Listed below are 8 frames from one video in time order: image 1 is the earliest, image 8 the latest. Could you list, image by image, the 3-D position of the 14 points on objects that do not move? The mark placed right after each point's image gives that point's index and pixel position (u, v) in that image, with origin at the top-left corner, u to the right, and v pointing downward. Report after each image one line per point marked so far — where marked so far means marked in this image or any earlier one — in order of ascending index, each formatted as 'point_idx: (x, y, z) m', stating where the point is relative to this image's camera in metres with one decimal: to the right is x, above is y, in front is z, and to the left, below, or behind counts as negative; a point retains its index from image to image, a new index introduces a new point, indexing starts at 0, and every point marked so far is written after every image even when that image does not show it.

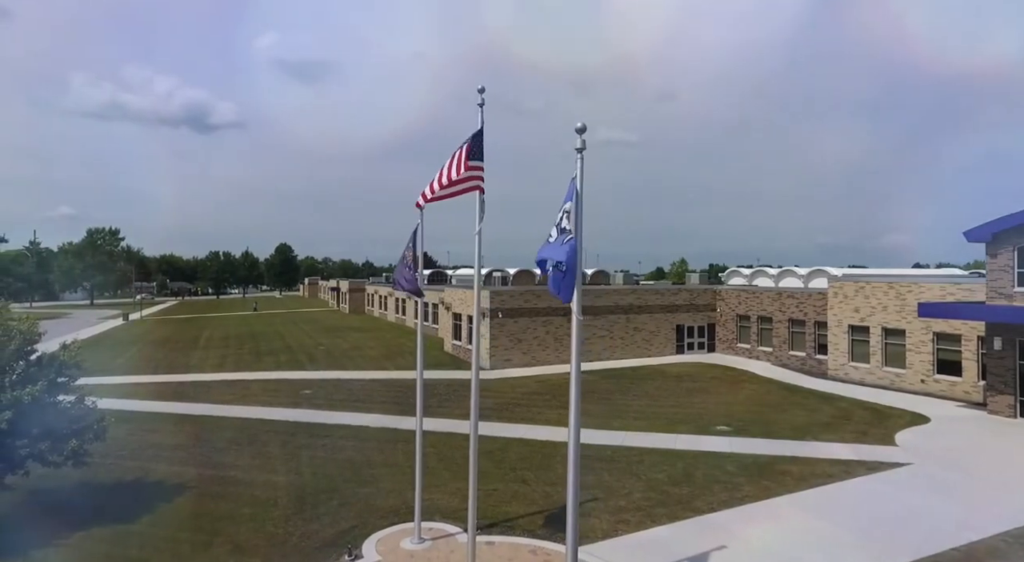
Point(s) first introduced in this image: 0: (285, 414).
0: (-6.3, -3.6, +17.9) m
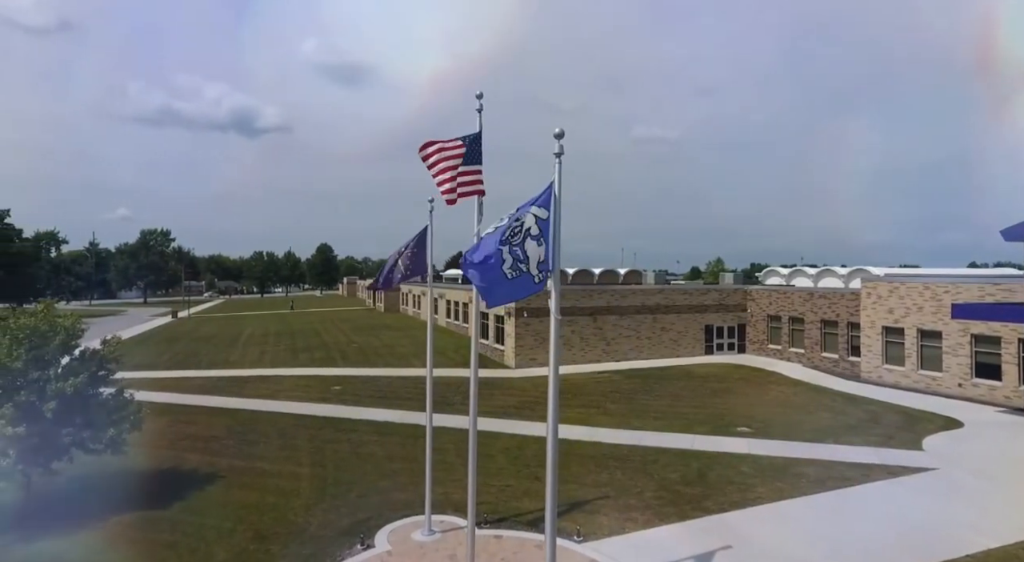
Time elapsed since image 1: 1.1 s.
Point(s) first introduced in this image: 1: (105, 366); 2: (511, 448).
0: (-5.7, -3.6, +18.7) m
1: (-8.6, -1.8, +13.8) m
2: (0.0, -4.1, +15.9) m
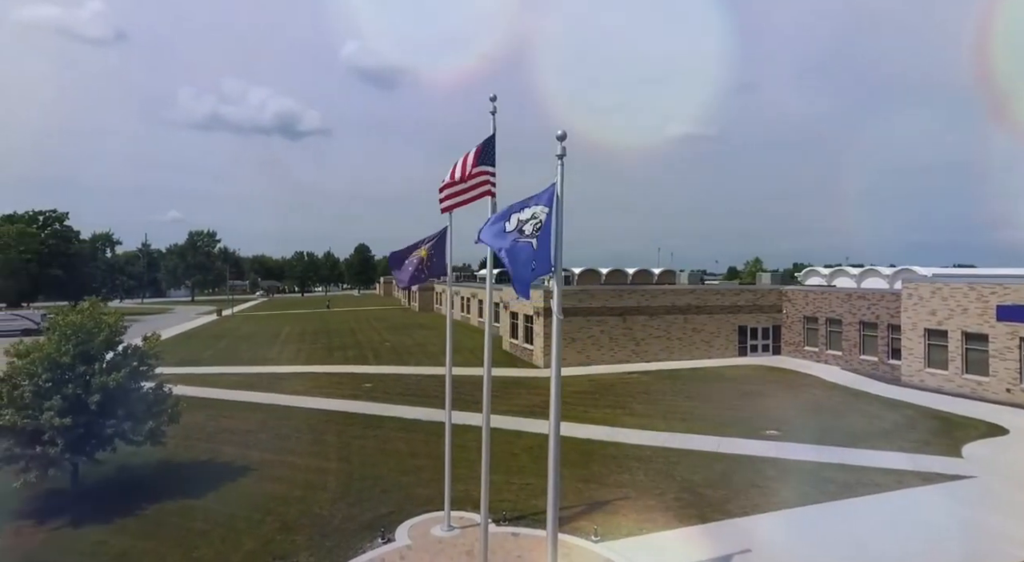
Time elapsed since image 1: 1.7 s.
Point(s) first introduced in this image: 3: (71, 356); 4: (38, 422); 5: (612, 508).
0: (-4.9, -3.6, +19.2) m
1: (-8.1, -1.8, +14.5) m
2: (+0.5, -4.1, +16.1) m
3: (-8.9, -1.5, +13.3) m
4: (-9.2, -2.7, +12.7) m
5: (+2.0, -4.6, +13.3) m
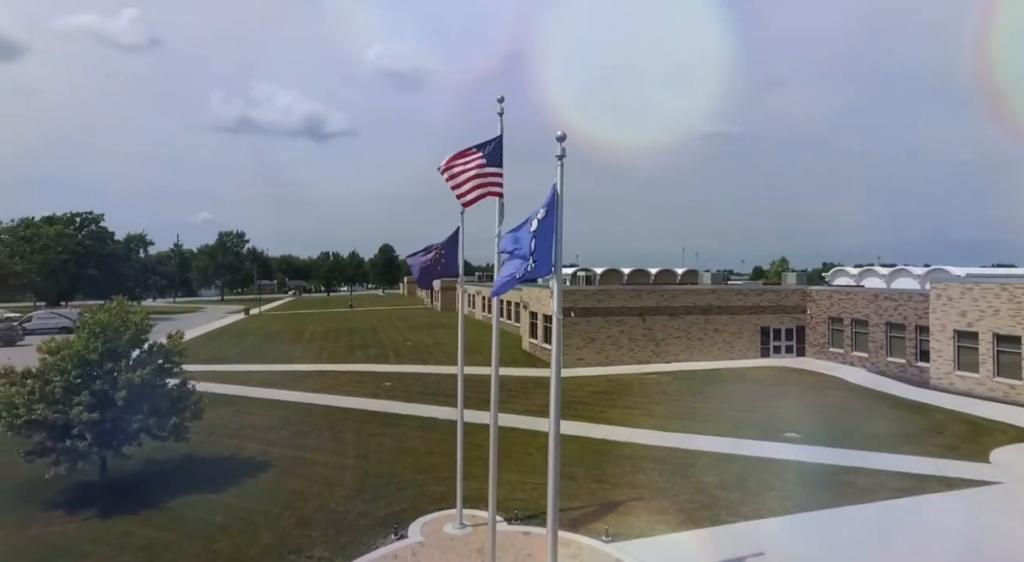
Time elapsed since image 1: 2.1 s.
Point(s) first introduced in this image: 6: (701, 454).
0: (-4.4, -3.6, +19.5) m
1: (-7.8, -1.8, +15.0) m
2: (+0.9, -4.1, +16.1) m
3: (-8.7, -1.5, +13.8) m
4: (-8.9, -2.7, +13.2) m
5: (+2.3, -4.6, +13.2) m
6: (+4.5, -4.2, +15.8) m
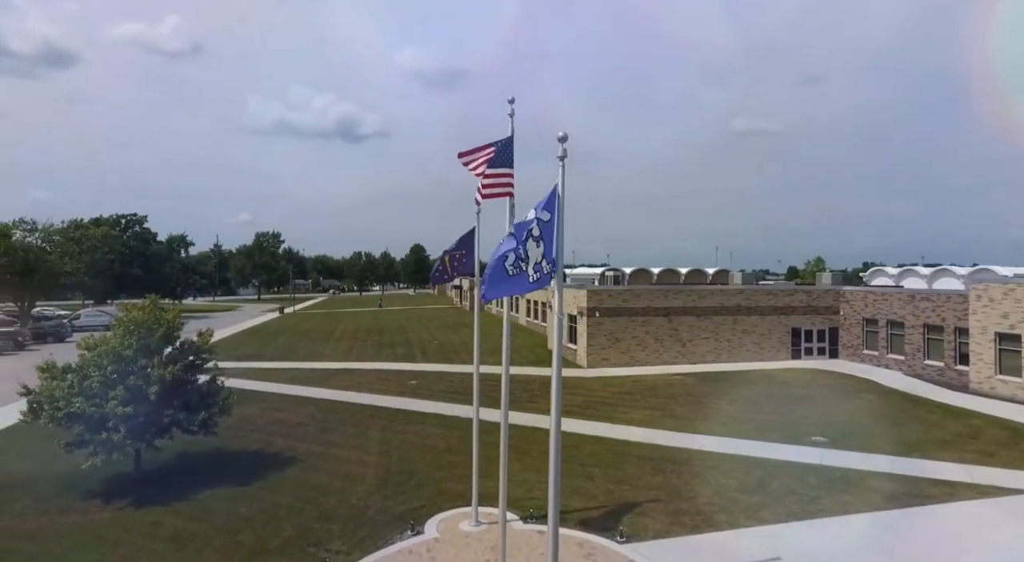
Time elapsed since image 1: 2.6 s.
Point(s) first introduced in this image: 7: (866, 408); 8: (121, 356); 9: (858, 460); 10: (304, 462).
0: (-3.7, -3.6, +19.8) m
1: (-7.4, -1.7, +15.5) m
2: (+1.4, -4.1, +16.1) m
3: (-8.3, -1.5, +14.4) m
4: (-8.6, -2.7, +13.8) m
5: (+2.6, -4.6, +13.2) m
6: (+5.0, -4.2, +15.6) m
7: (+10.2, -3.7, +18.9) m
8: (-8.4, -1.6, +14.2) m
9: (+8.0, -4.2, +15.3) m
10: (-5.0, -4.3, +15.7) m
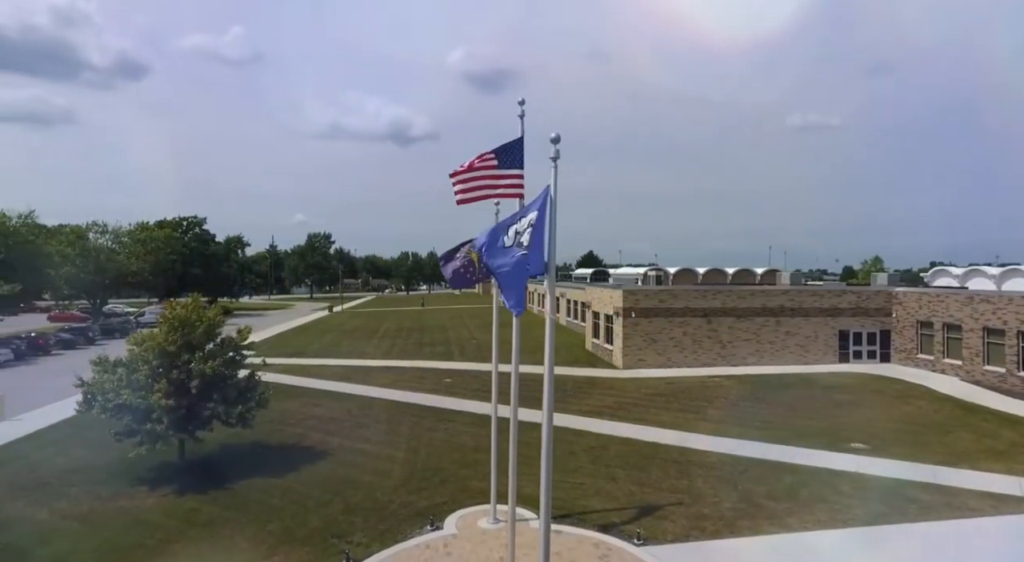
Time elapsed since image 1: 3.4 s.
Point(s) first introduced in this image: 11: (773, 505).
0: (-2.7, -3.6, +20.2) m
1: (-6.7, -1.7, +16.2) m
2: (+2.0, -4.1, +16.1) m
3: (-7.7, -1.5, +15.2) m
4: (-8.1, -2.7, +14.6) m
5: (+3.0, -4.6, +13.0) m
6: (+5.6, -4.2, +15.2) m
7: (+11.0, -3.7, +18.0) m
8: (-7.9, -1.6, +15.0) m
9: (+8.6, -4.2, +14.7) m
10: (-4.3, -4.3, +16.2) m
11: (+5.2, -4.5, +13.2) m
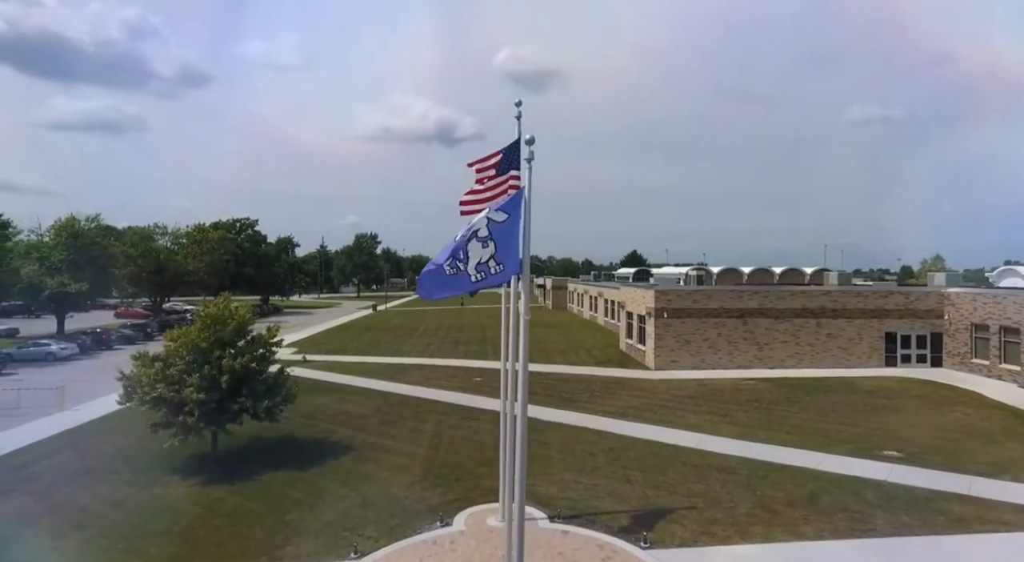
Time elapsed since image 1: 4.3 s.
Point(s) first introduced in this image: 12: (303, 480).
0: (-1.9, -3.6, +20.4) m
1: (-6.2, -1.7, +16.8) m
2: (+2.5, -4.1, +15.9) m
3: (-7.3, -1.5, +15.9) m
4: (-7.7, -2.7, +15.4) m
5: (+3.1, -4.6, +12.8) m
6: (+5.9, -4.2, +14.7) m
7: (+11.6, -3.7, +17.1) m
8: (-7.5, -1.6, +15.8) m
9: (+8.9, -4.2, +13.9) m
10: (-3.9, -4.3, +16.6) m
11: (+5.4, -4.5, +12.7) m
12: (-4.8, -4.6, +15.2) m
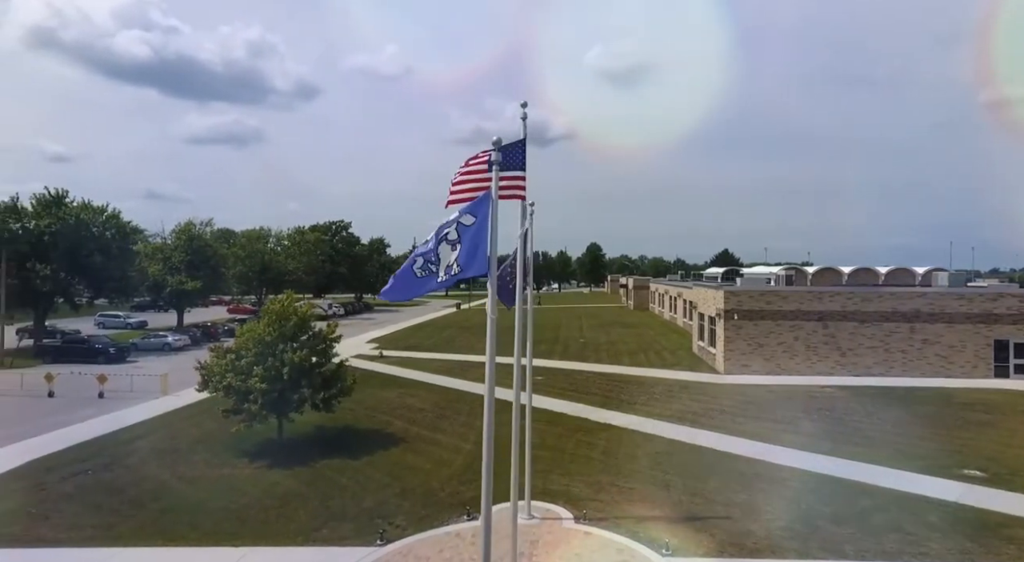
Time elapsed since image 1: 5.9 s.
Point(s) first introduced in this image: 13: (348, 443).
0: (-0.1, -3.5, +20.6) m
1: (-5.0, -1.6, +17.8) m
2: (+3.5, -4.0, +15.4) m
3: (-6.2, -1.4, +17.0) m
4: (-6.7, -2.6, +16.6) m
5: (+3.6, -4.6, +12.2) m
6: (+6.7, -4.1, +13.6) m
7: (+12.7, -3.7, +14.9) m
8: (-6.4, -1.5, +17.0) m
9: (+9.4, -4.2, +12.3) m
10: (-2.7, -4.2, +17.1) m
11: (+5.8, -4.5, +11.7) m
12: (-3.8, -4.5, +15.9) m
13: (-4.3, -4.3, +17.4) m
